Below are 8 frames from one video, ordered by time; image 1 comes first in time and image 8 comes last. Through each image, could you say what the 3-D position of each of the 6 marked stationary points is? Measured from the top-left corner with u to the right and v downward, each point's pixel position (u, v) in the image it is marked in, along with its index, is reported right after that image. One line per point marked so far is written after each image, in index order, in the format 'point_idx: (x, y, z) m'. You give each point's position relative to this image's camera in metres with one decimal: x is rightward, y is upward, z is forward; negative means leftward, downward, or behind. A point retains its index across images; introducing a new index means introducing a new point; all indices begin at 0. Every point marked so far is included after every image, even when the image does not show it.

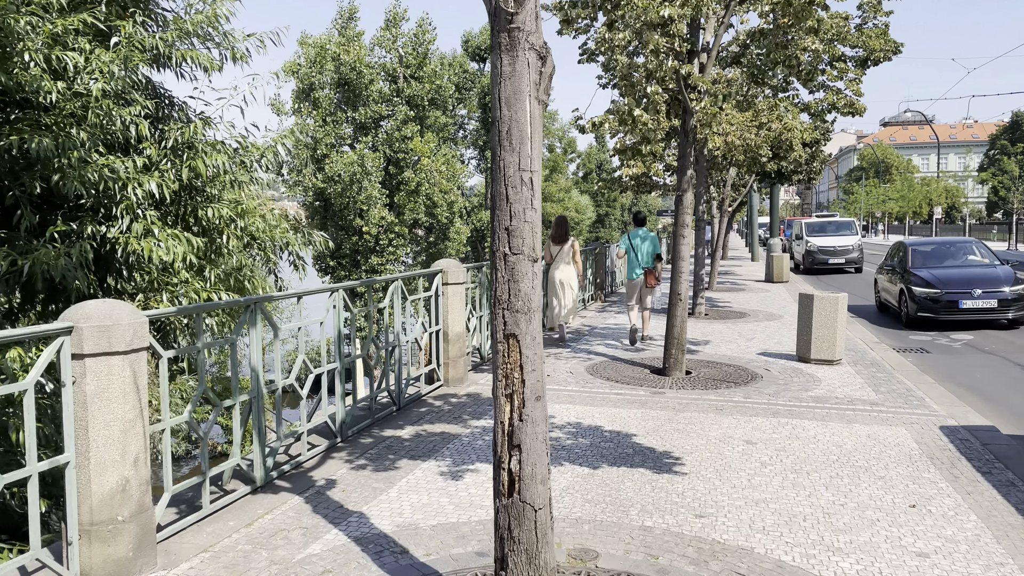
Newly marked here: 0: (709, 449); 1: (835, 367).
0: (+1.4, -1.2, +5.6) m
1: (+3.7, -0.9, +8.9) m
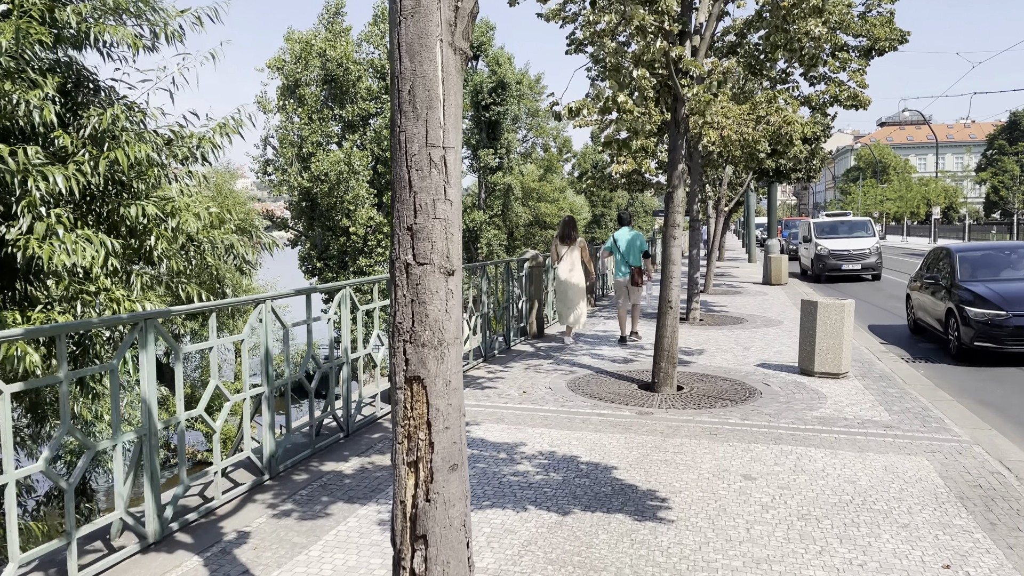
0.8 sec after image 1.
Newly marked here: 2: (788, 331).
0: (+1.1, -1.2, +4.8) m
1: (+3.4, -1.0, +8.1) m
2: (+4.2, -0.7, +12.0) m
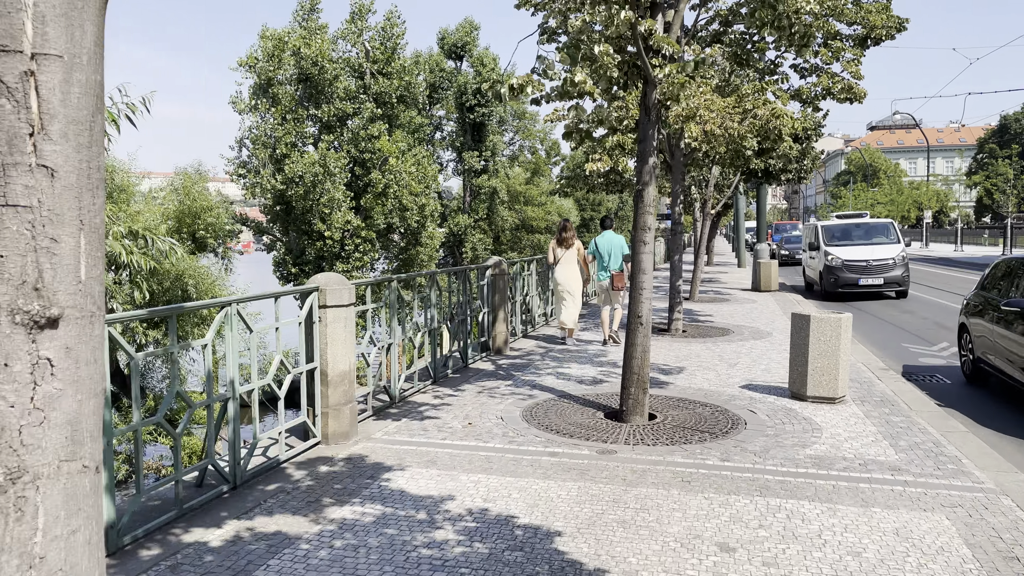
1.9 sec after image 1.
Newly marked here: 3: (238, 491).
0: (+0.7, -1.3, +3.7) m
1: (+2.9, -1.1, +7.1) m
2: (+3.7, -0.8, +11.0) m
3: (-1.6, -1.2, +4.7) m
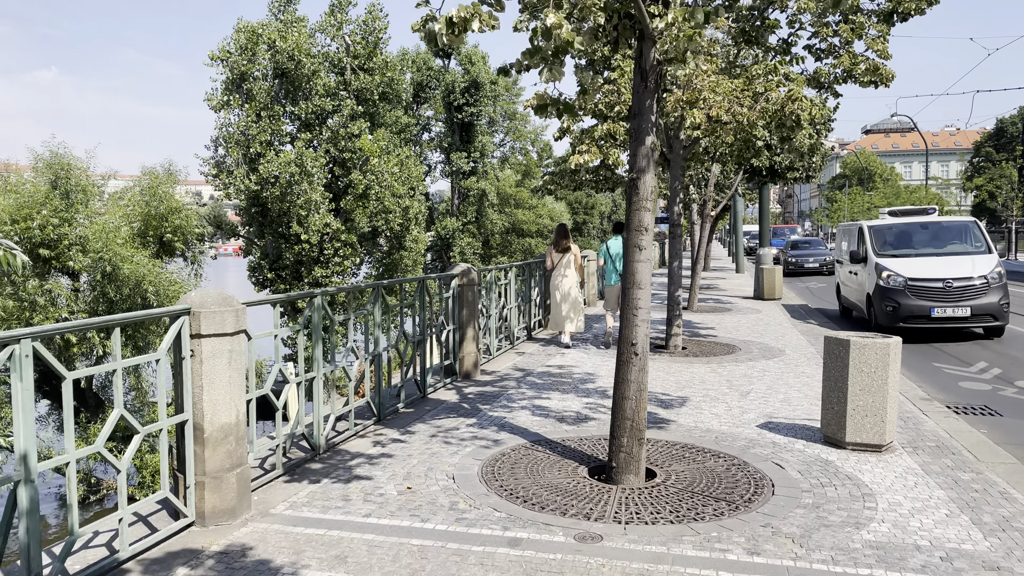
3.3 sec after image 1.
0: (+0.5, -1.4, +2.2) m
1: (+2.7, -1.2, +5.6) m
2: (+3.4, -0.9, +9.5) m
3: (-1.9, -1.3, +3.1) m
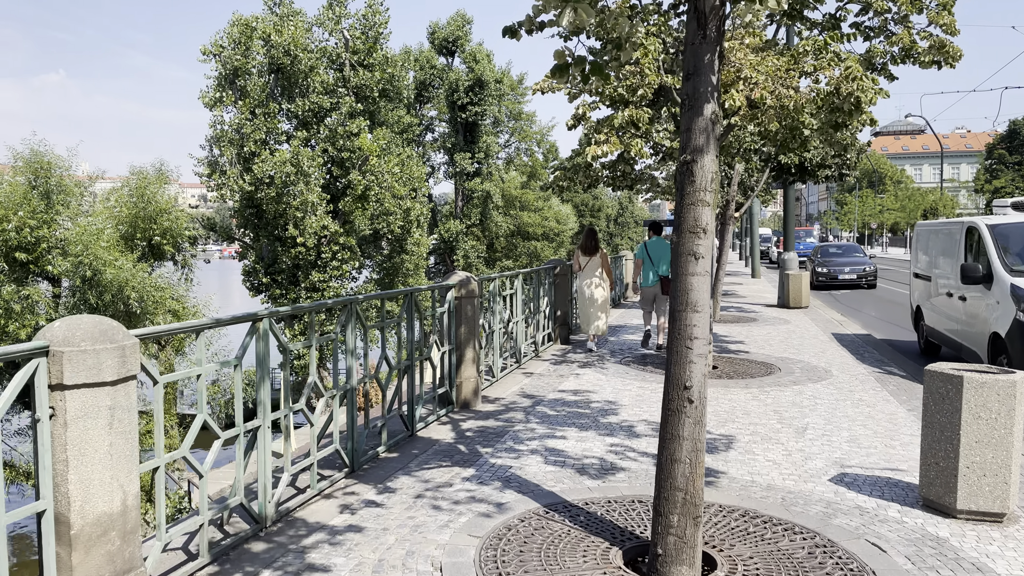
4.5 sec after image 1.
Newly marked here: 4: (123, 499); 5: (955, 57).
0: (+0.5, -1.5, +0.8) m
1: (+2.7, -1.3, +4.2) m
2: (+3.5, -1.1, +8.1) m
3: (-1.9, -1.4, +1.8) m
4: (-1.5, -0.8, +2.9) m
5: (+4.7, +2.5, +8.4) m
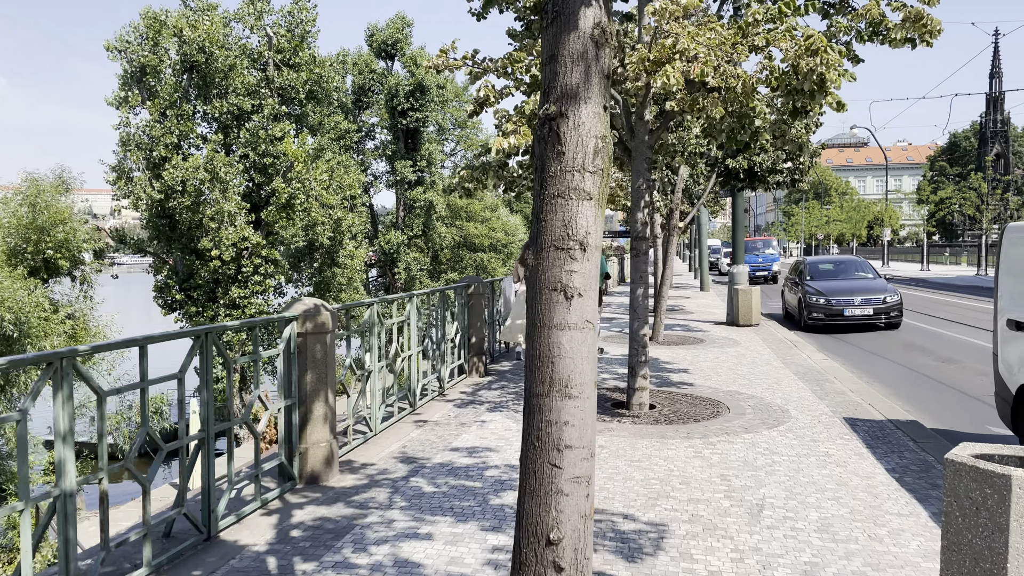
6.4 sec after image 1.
0: (-0.1, -1.6, -0.9) m
1: (+2.0, -1.5, +2.6) m
2: (+2.5, -1.3, +6.6) m
3: (-2.5, -1.6, 0.0) m
4: (-2.1, -1.0, +1.1) m
5: (+3.7, +2.3, +6.9) m
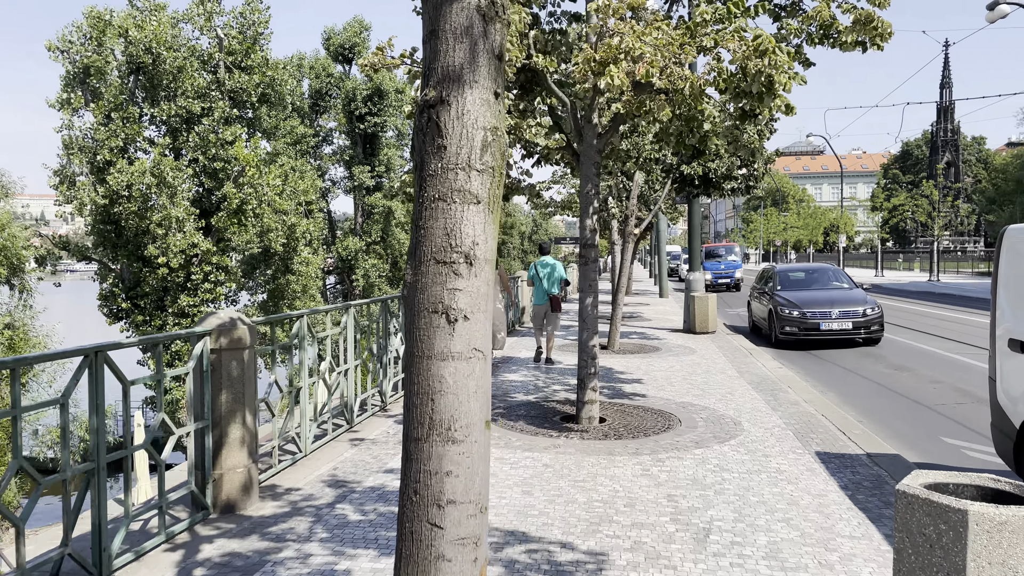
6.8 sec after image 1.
0: (-0.2, -1.7, -1.2) m
1: (+1.7, -1.5, +2.4) m
2: (+2.0, -1.4, +6.3) m
3: (-2.6, -1.6, -0.5) m
4: (-2.3, -1.0, +0.7) m
5: (+3.2, +2.2, +6.8) m
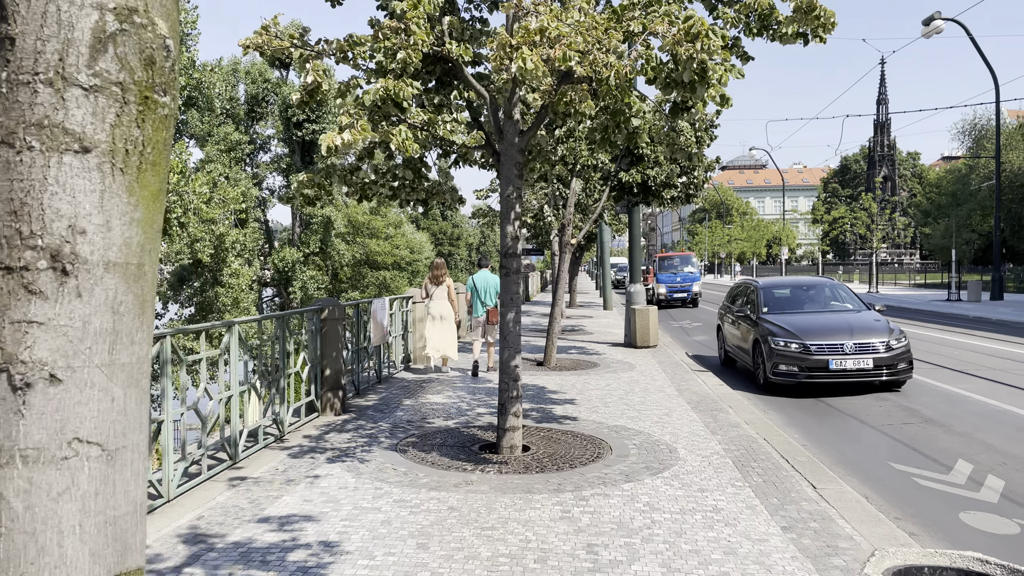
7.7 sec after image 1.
0: (-0.4, -1.7, -2.1) m
1: (+1.2, -1.6, +1.7) m
2: (+1.3, -1.5, +5.6) m
3: (-2.9, -1.6, -1.5) m
4: (-2.7, -1.0, -0.3) m
5: (+2.5, +2.1, +6.2) m
